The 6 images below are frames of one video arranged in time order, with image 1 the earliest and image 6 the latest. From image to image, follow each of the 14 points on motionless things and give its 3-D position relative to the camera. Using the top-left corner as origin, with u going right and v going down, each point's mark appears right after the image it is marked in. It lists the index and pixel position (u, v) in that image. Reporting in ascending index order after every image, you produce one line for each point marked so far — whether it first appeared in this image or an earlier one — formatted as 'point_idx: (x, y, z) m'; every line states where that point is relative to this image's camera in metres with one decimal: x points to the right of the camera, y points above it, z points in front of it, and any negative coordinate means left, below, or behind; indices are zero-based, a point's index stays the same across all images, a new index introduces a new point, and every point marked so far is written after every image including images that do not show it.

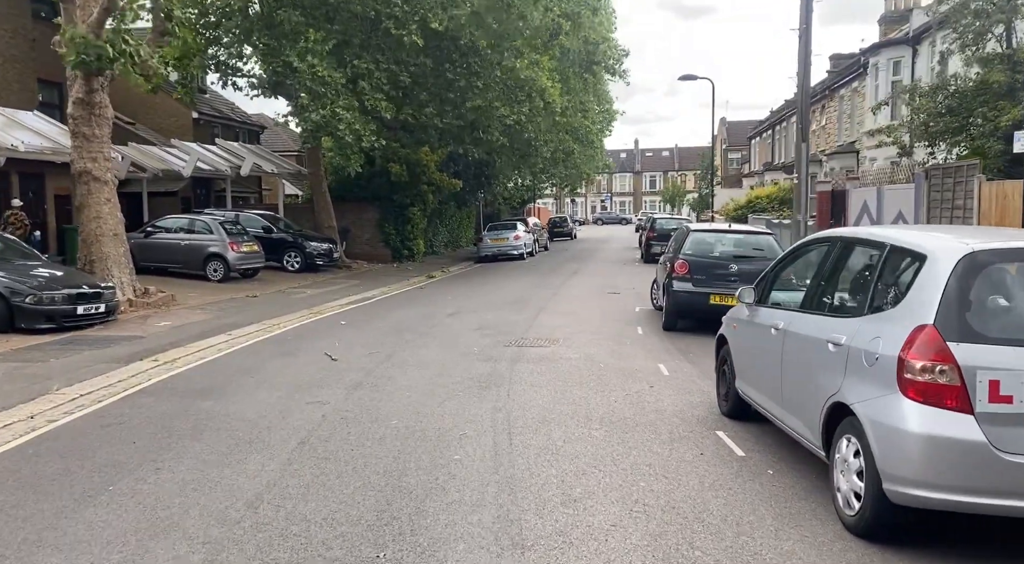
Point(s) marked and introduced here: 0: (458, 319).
0: (-1.0, -0.7, +12.8) m
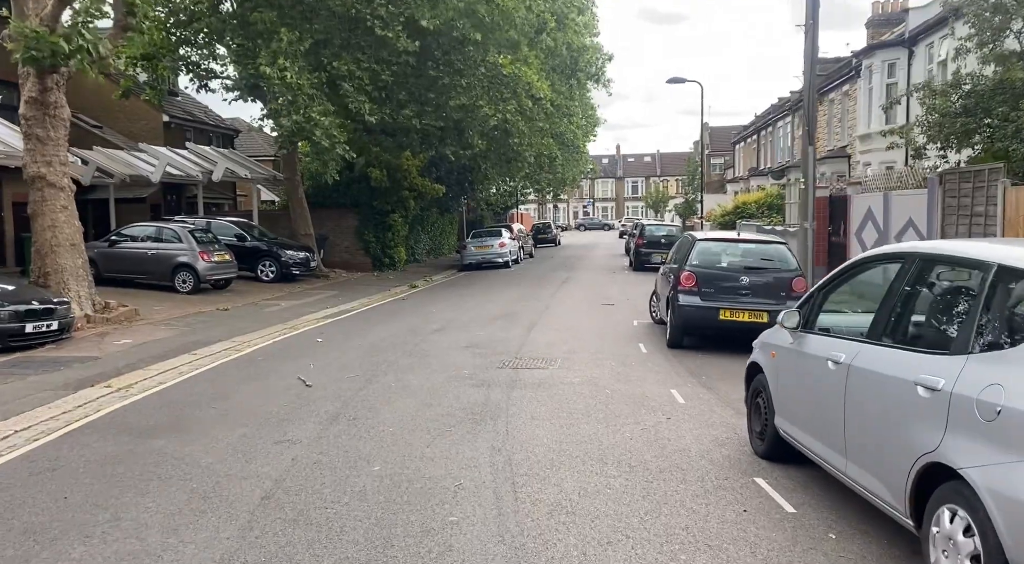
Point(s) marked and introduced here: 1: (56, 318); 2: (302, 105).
0: (-1.1, -0.9, +11.9) m
1: (-7.7, -0.6, +12.1) m
2: (-5.6, +5.1, +19.8) m
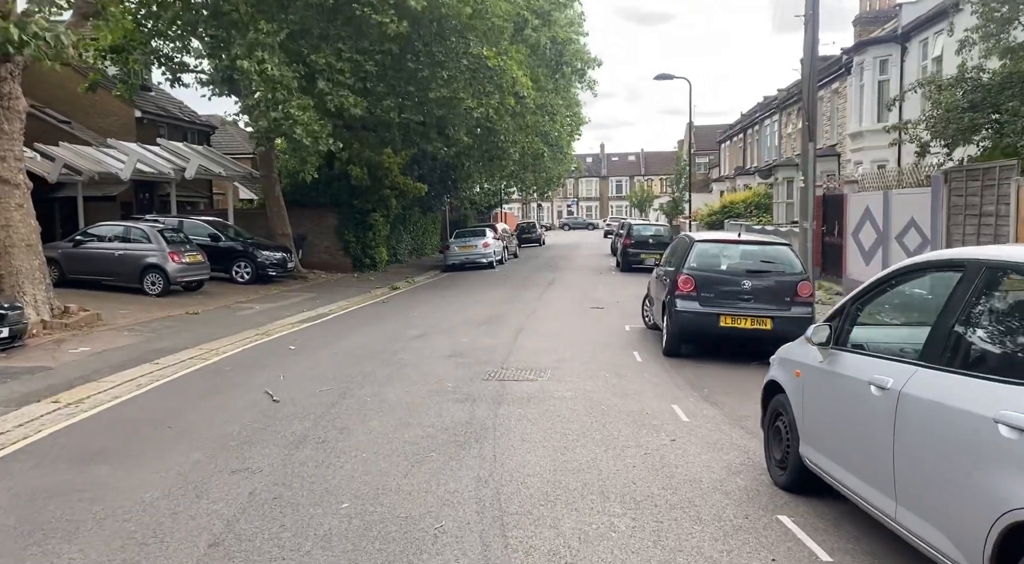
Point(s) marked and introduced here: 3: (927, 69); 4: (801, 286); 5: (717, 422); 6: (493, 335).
0: (-1.3, -0.9, +11.2) m
1: (-7.9, -0.7, +11.2) m
2: (-6.0, +5.0, +19.0) m
3: (+11.4, +5.8, +19.8) m
4: (+3.7, -0.1, +9.3) m
5: (+1.9, -1.3, +6.7) m
6: (-0.3, -0.9, +11.8) m
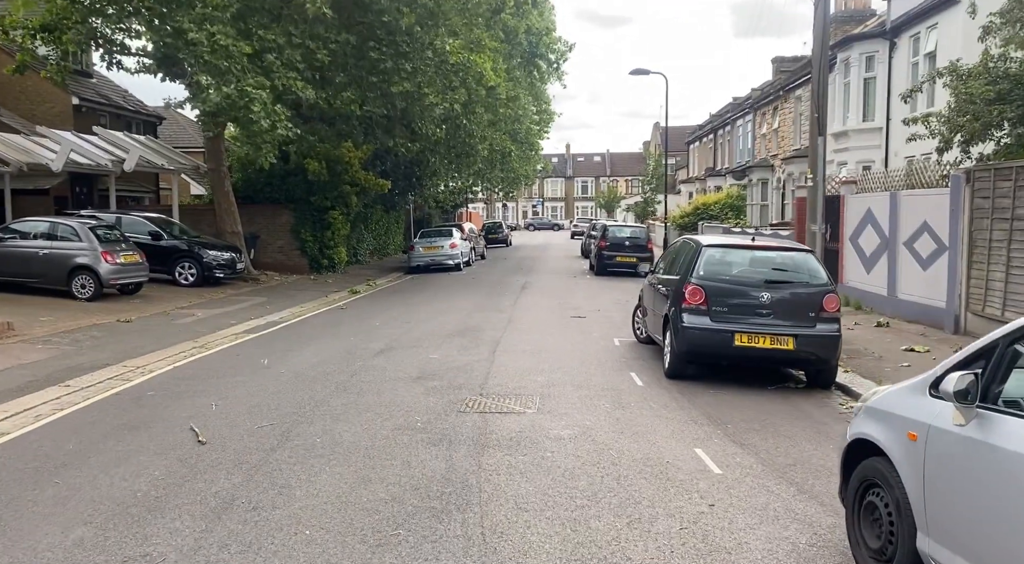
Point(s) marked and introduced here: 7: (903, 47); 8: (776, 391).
0: (-1.7, -1.1, +9.7) m
1: (-8.2, -0.7, +9.4) m
2: (-6.7, +4.9, +17.2) m
3: (+10.7, +5.7, +18.9) m
4: (+3.5, -0.2, +8.0) m
5: (+1.8, -1.4, +5.3) m
6: (-0.7, -1.0, +10.3) m
7: (+10.6, +6.4, +19.6) m
8: (+3.0, -1.2, +8.1) m
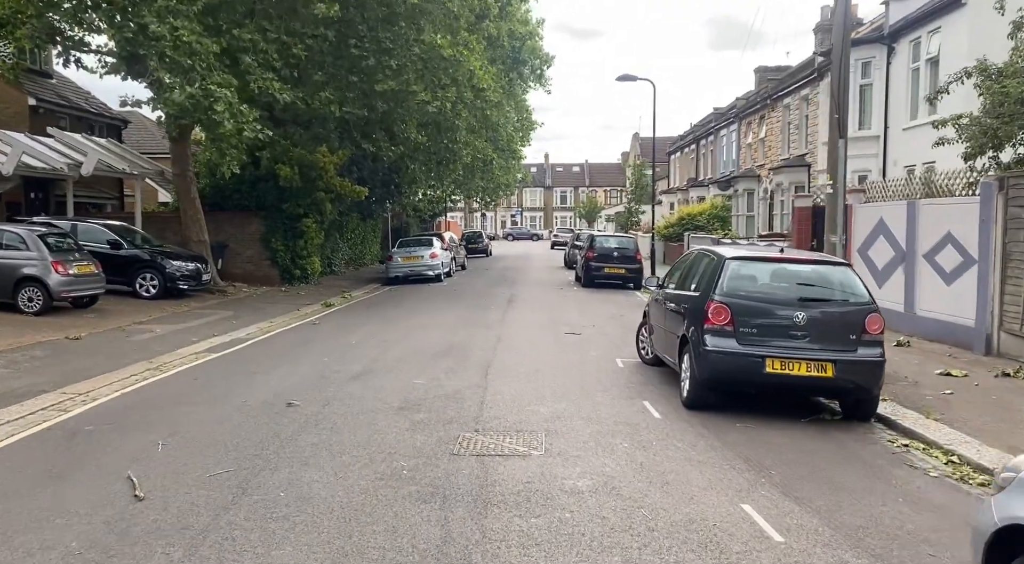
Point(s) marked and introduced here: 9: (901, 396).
0: (-1.7, -1.2, +8.5) m
1: (-8.2, -0.9, +8.0) m
2: (-7.0, +4.6, +16.0) m
3: (+10.3, +5.3, +18.3) m
4: (+3.5, -0.4, +7.1) m
5: (+1.9, -1.6, +4.3) m
6: (-0.8, -1.2, +9.2) m
7: (+10.2, +6.0, +19.0) m
8: (+3.0, -1.4, +7.2) m
9: (+4.3, -1.3, +8.0) m
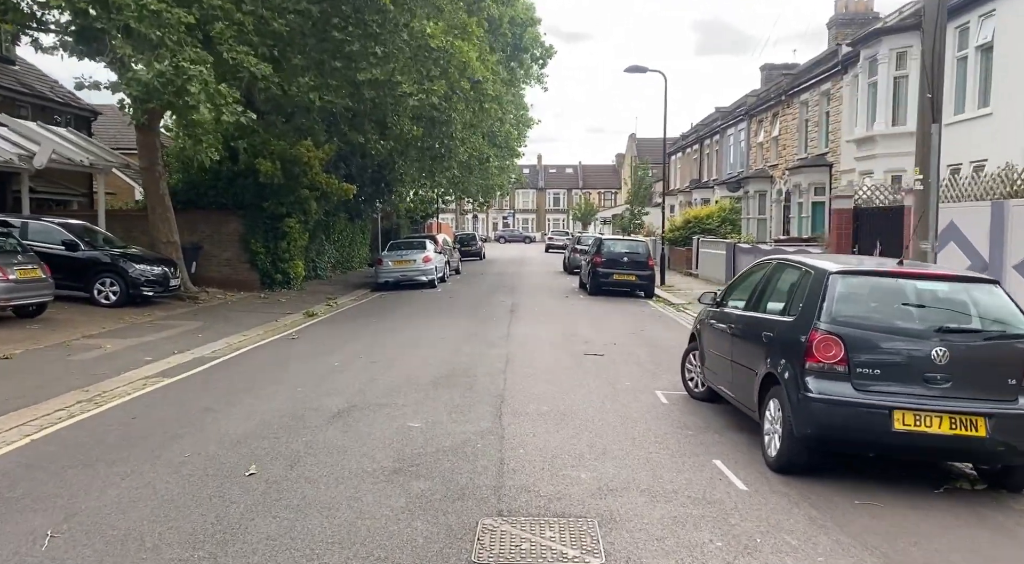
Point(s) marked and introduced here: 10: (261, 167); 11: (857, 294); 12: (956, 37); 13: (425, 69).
0: (-1.5, -1.4, +6.6) m
1: (-8.0, -1.0, +6.0) m
2: (-6.8, +4.5, +14.0) m
3: (+10.4, +5.1, +16.6) m
4: (+3.8, -0.5, +5.3) m
5: (+2.2, -1.7, +2.5) m
6: (-0.5, -1.3, +7.3) m
7: (+10.3, +5.8, +17.3) m
8: (+3.2, -1.6, +5.3) m
9: (+4.5, -1.4, +6.1) m
10: (-6.9, +3.2, +19.8) m
11: (+2.6, -0.1, +5.7) m
12: (+10.4, +5.7, +16.9) m
13: (-2.2, +5.6, +18.7) m
